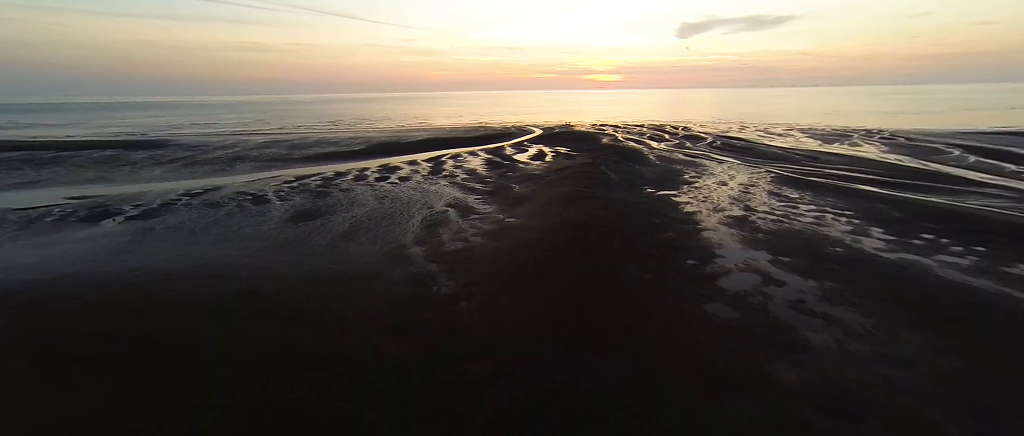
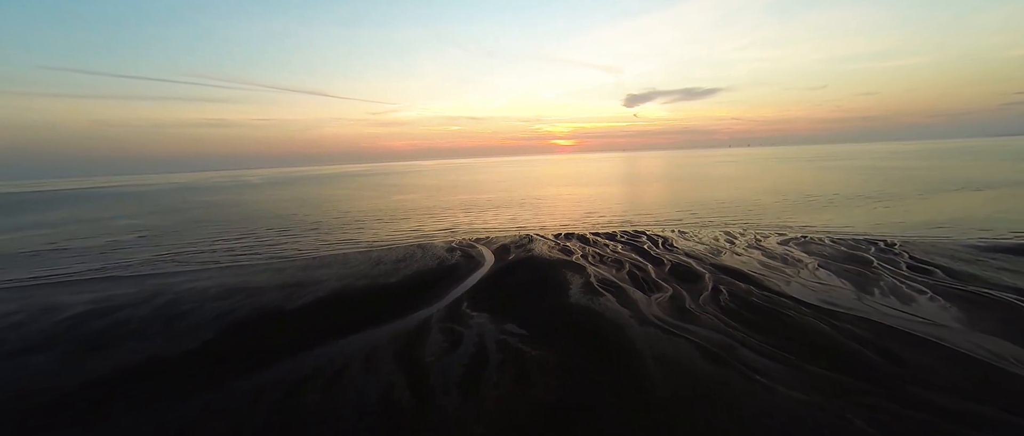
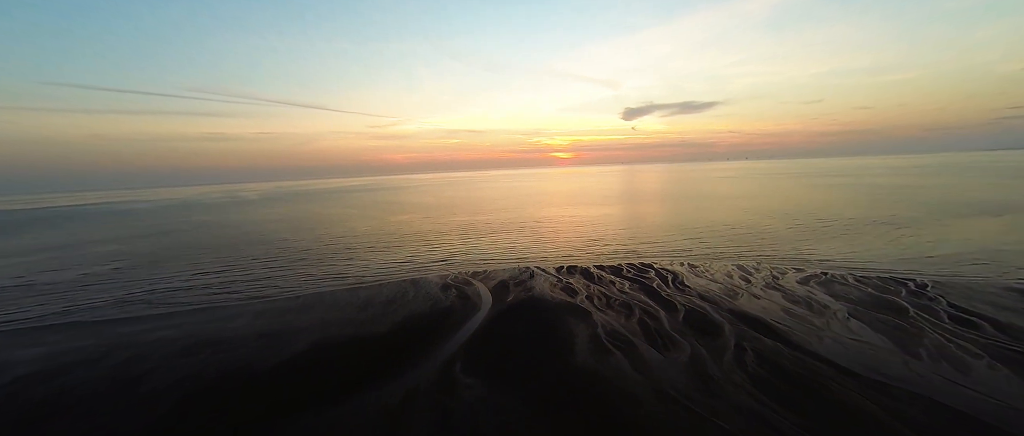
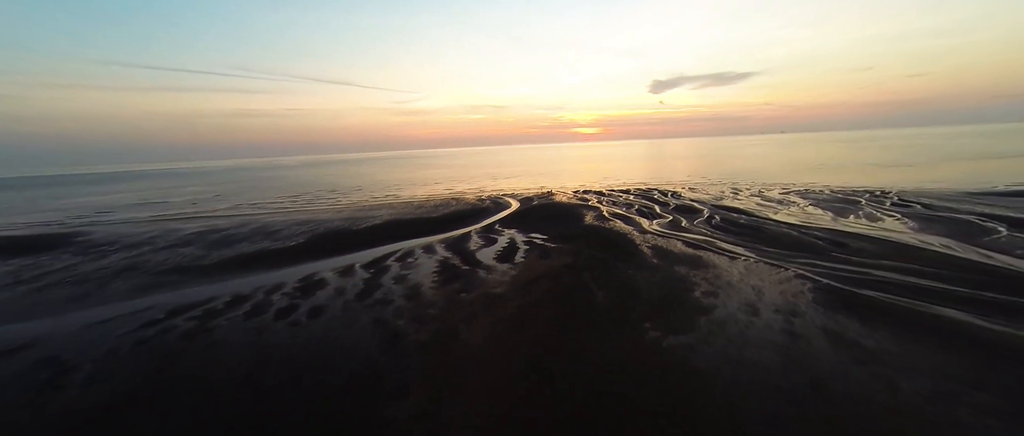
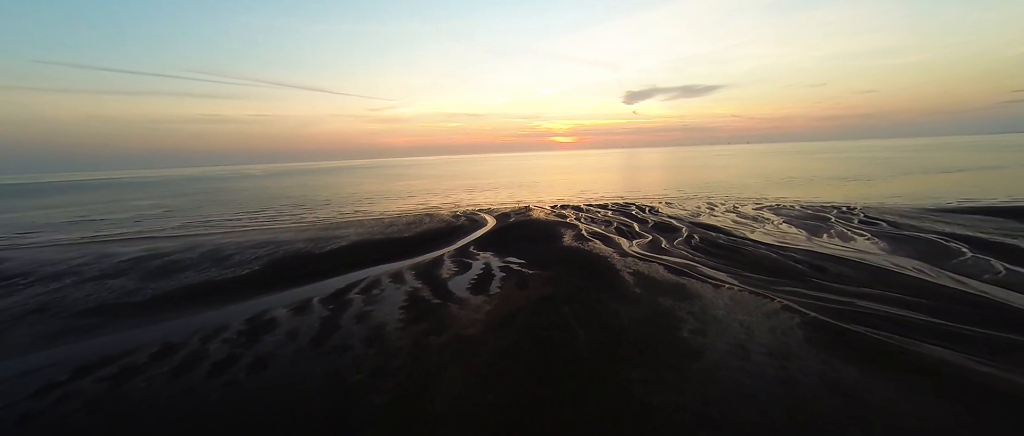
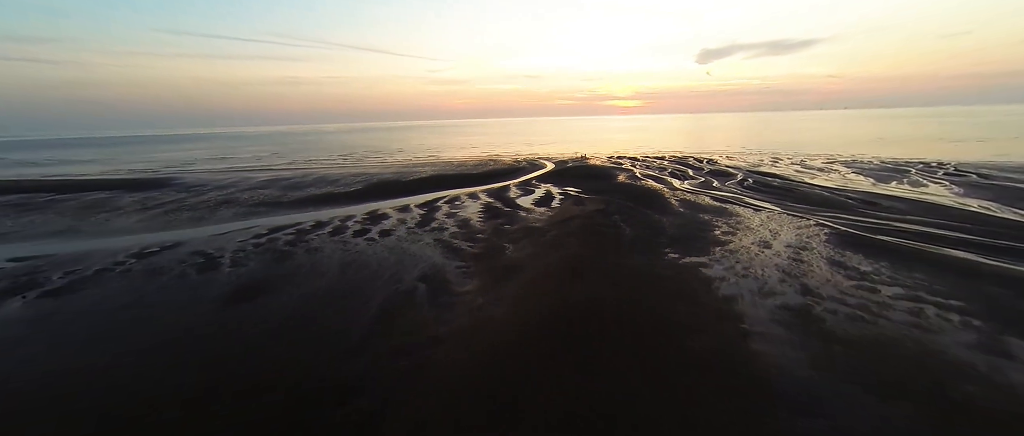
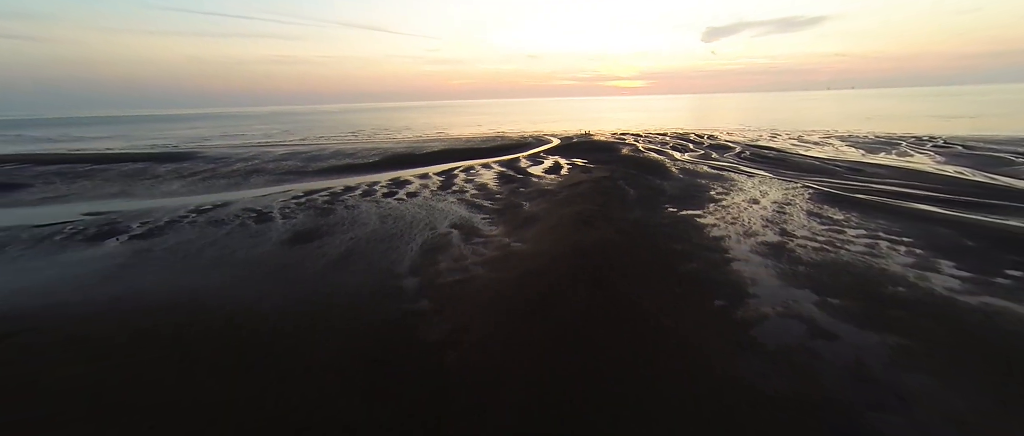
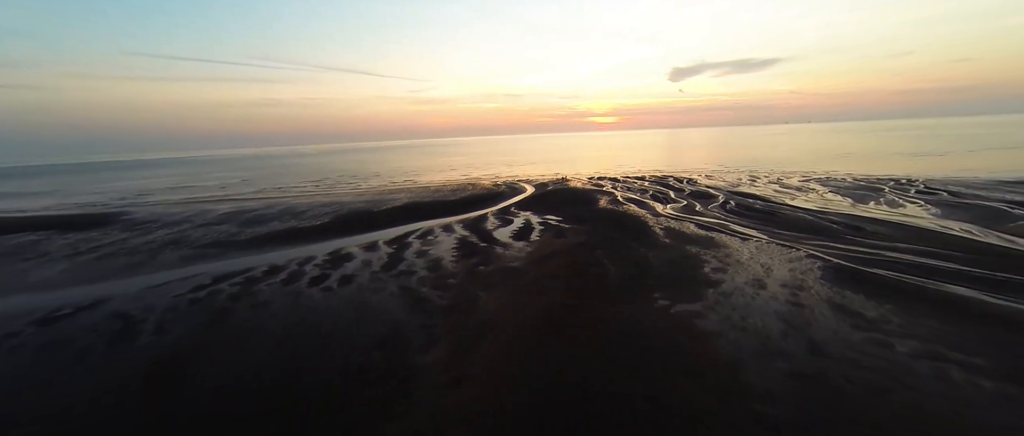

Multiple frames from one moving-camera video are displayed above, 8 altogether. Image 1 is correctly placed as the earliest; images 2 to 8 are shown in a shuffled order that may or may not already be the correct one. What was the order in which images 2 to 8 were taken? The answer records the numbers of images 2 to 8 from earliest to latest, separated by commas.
7, 6, 8, 4, 5, 2, 3
